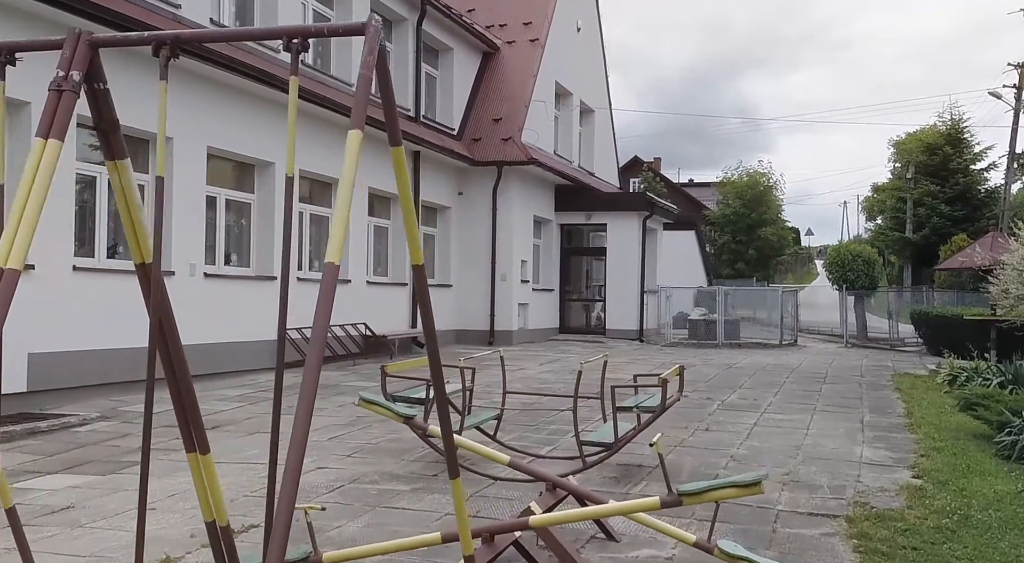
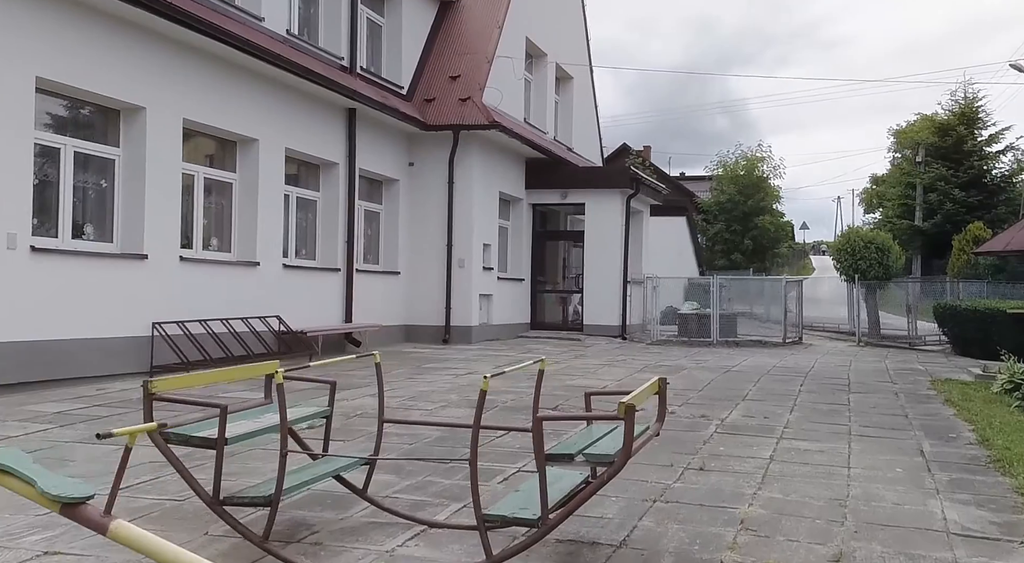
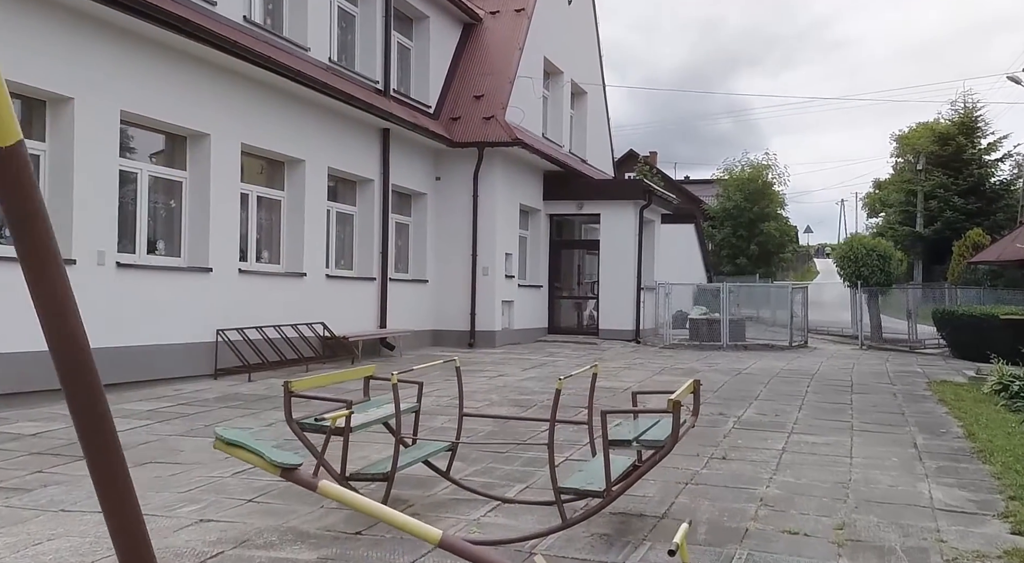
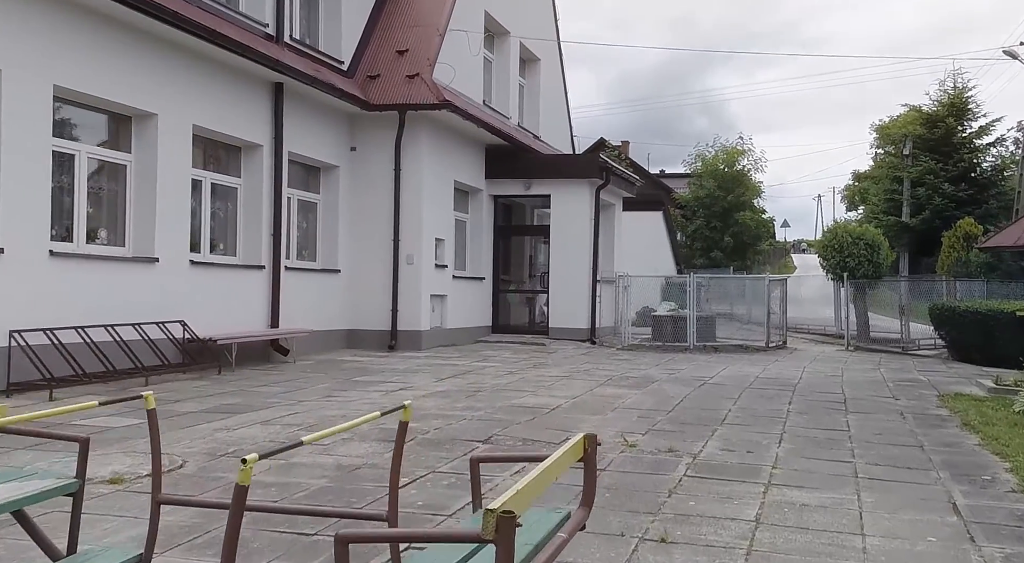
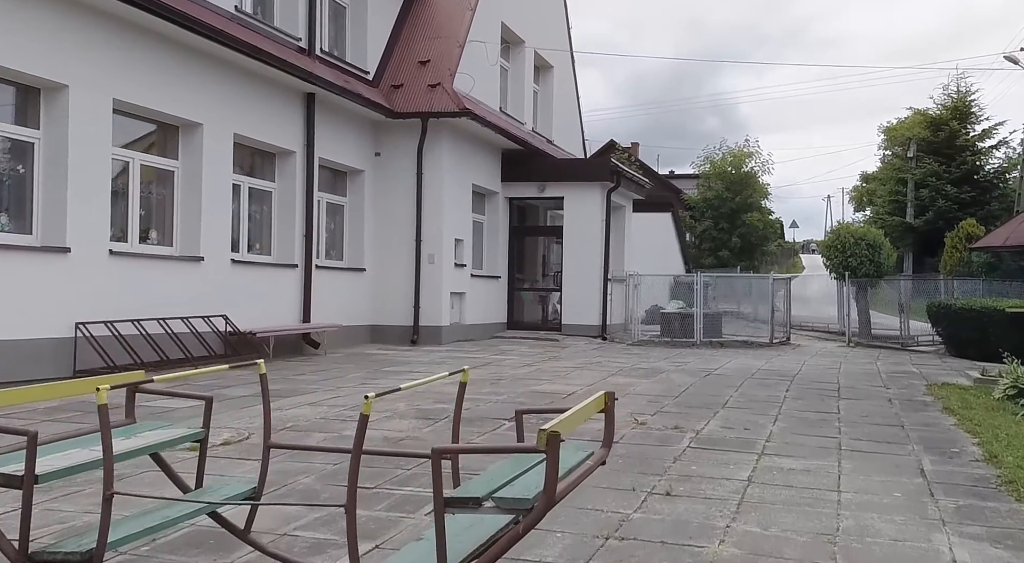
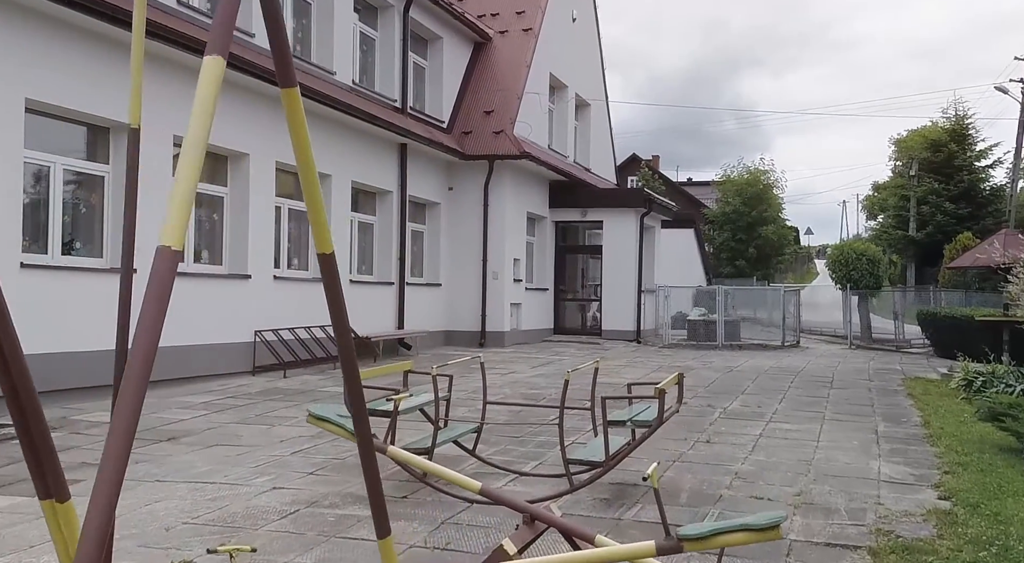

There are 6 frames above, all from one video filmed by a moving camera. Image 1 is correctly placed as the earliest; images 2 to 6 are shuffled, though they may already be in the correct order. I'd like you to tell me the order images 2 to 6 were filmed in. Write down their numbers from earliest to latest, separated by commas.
6, 3, 2, 5, 4
